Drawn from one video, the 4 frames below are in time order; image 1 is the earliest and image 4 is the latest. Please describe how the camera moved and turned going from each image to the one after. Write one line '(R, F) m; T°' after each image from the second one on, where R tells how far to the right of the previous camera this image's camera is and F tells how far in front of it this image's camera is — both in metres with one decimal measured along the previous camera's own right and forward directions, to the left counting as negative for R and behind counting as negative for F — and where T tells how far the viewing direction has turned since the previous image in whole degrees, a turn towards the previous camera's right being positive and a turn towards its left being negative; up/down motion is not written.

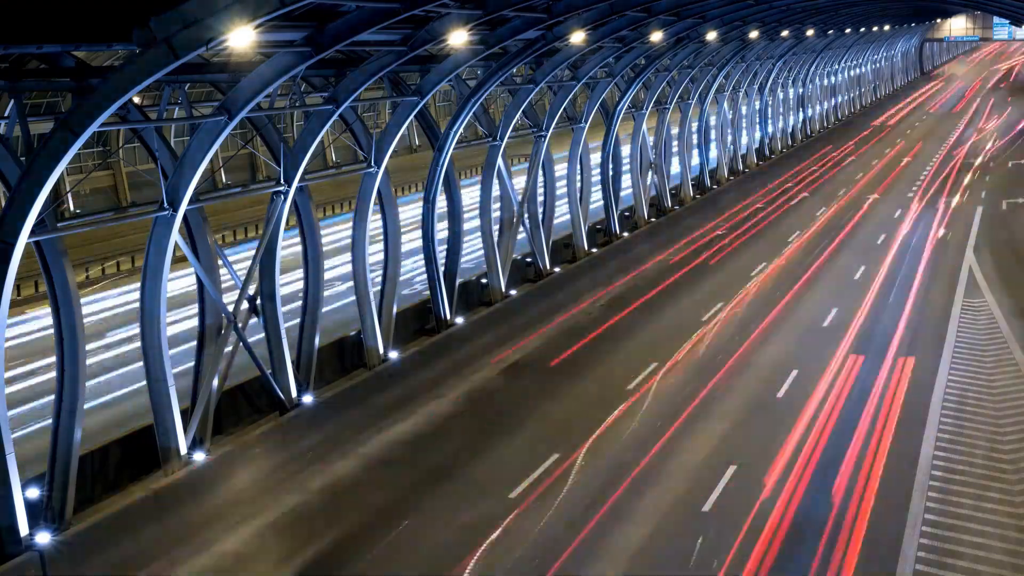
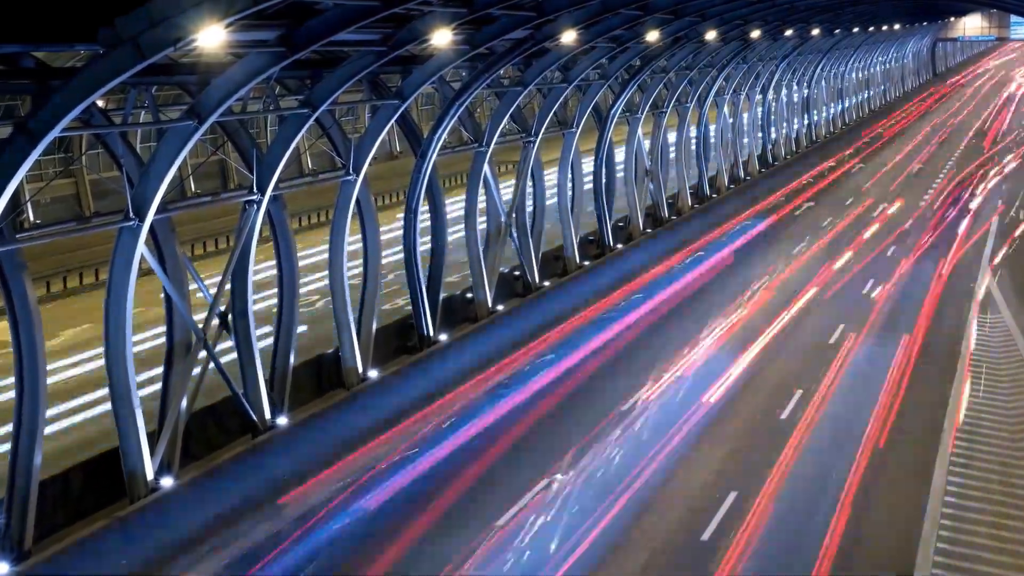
(+0.2, +1.0) m; 0°
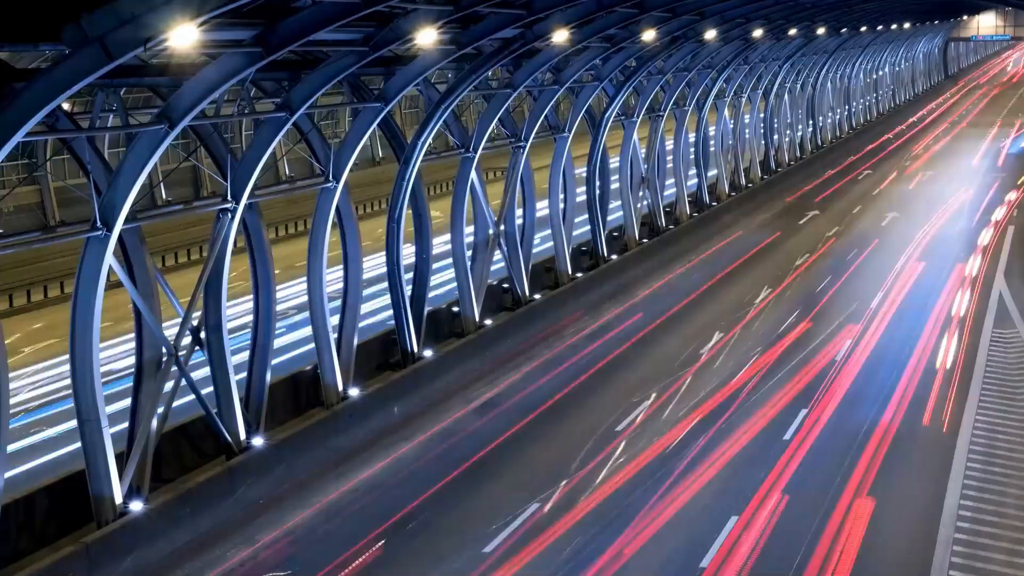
(+0.2, +0.9) m; 0°
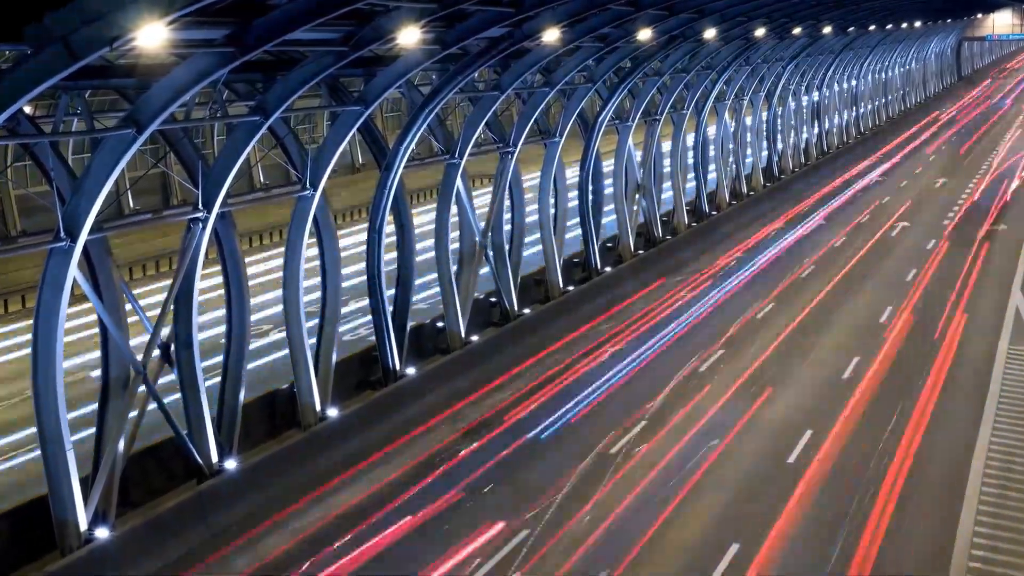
(+0.2, +0.9) m; 0°
